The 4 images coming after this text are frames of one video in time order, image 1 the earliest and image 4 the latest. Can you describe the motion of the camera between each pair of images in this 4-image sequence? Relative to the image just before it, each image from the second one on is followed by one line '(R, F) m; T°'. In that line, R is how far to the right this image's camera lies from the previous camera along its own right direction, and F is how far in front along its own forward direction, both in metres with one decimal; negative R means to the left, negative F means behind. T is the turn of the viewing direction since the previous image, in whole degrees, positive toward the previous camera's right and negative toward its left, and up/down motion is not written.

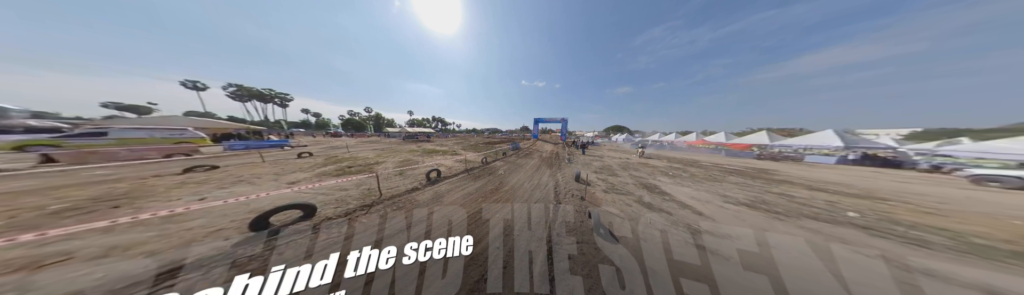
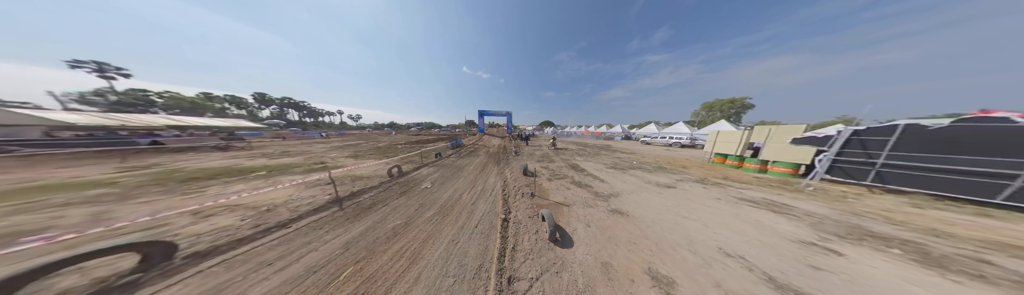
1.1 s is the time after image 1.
(+0.6, +1.2) m; +24°
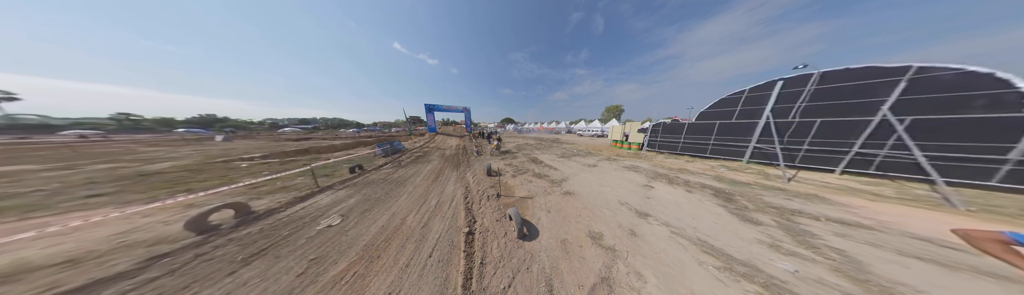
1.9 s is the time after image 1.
(+0.1, +0.3) m; +18°
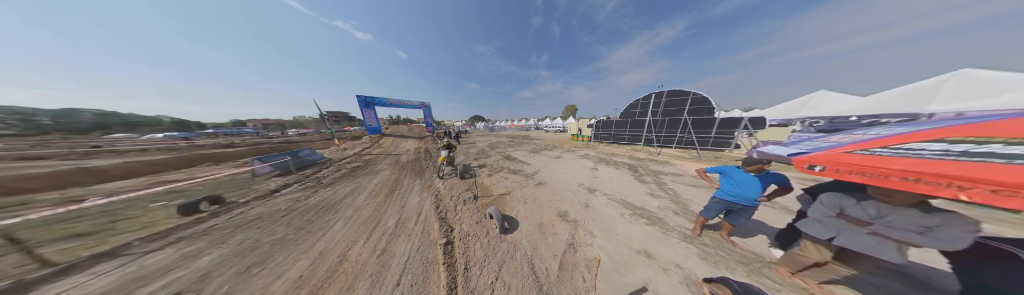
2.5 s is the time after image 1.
(-0.1, -0.1) m; +14°
